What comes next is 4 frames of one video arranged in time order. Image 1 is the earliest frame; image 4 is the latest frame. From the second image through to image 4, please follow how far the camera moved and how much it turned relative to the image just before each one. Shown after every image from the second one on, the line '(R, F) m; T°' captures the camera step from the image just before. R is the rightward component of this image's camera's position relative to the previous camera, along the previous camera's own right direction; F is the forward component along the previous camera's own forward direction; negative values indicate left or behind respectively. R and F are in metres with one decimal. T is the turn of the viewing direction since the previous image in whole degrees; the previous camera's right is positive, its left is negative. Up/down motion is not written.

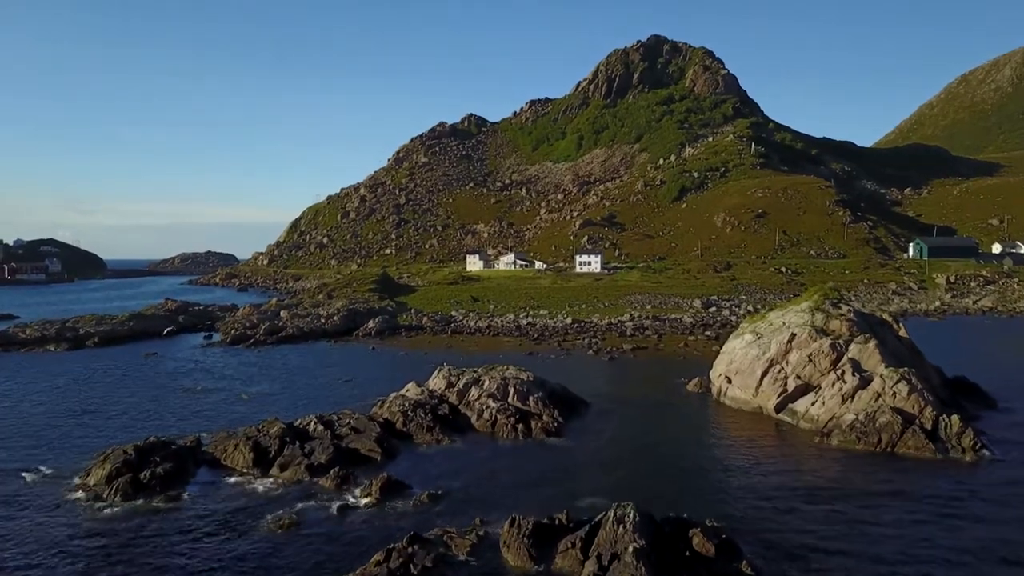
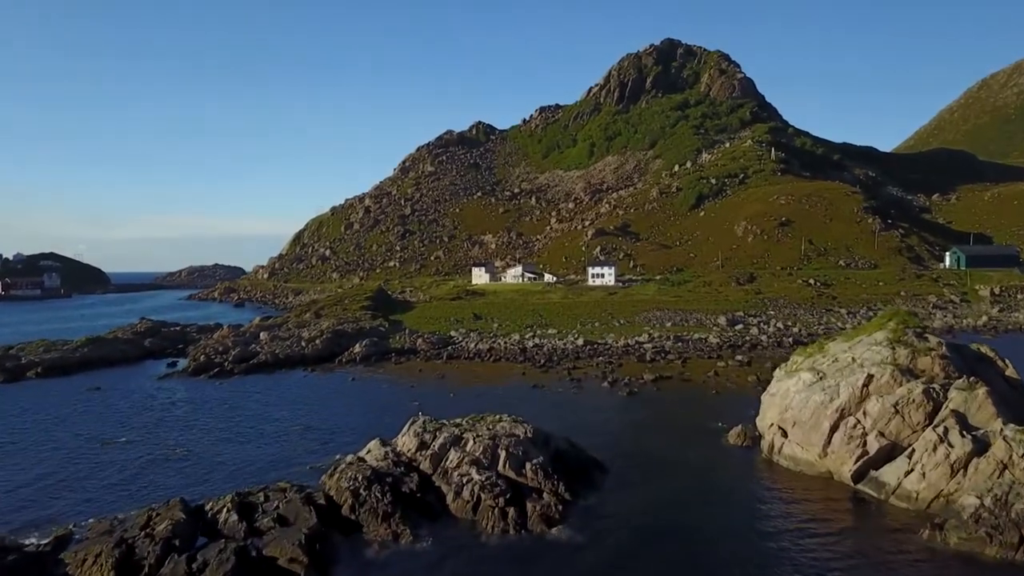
(+0.8, +9.3) m; -1°
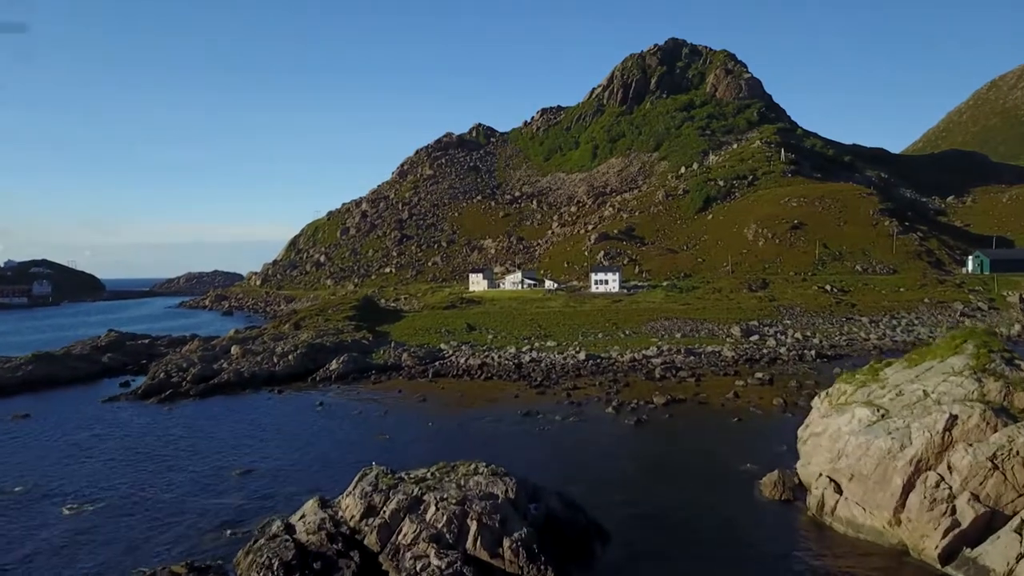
(+0.9, +7.2) m; 0°
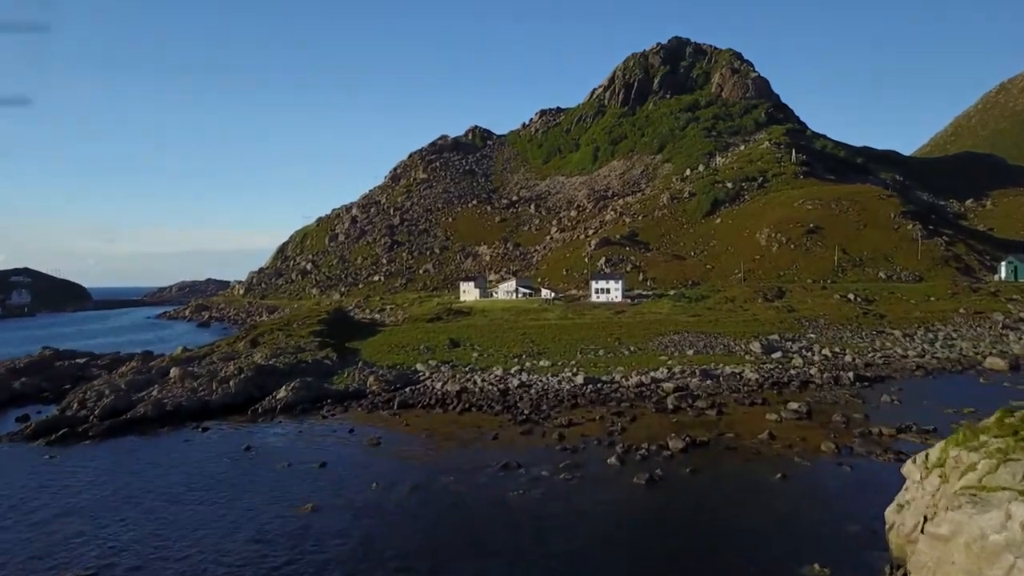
(+1.3, +10.8) m; 0°
